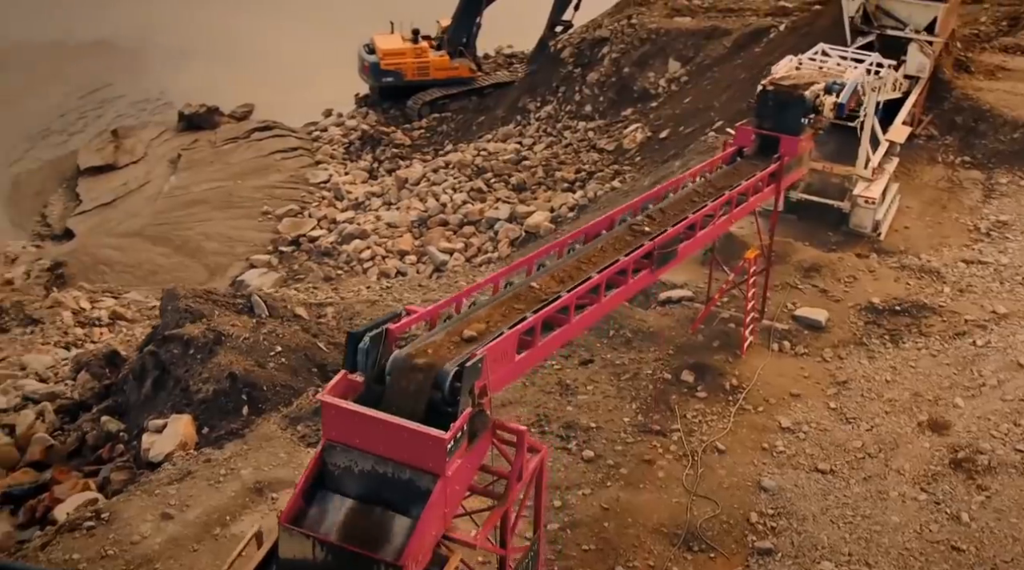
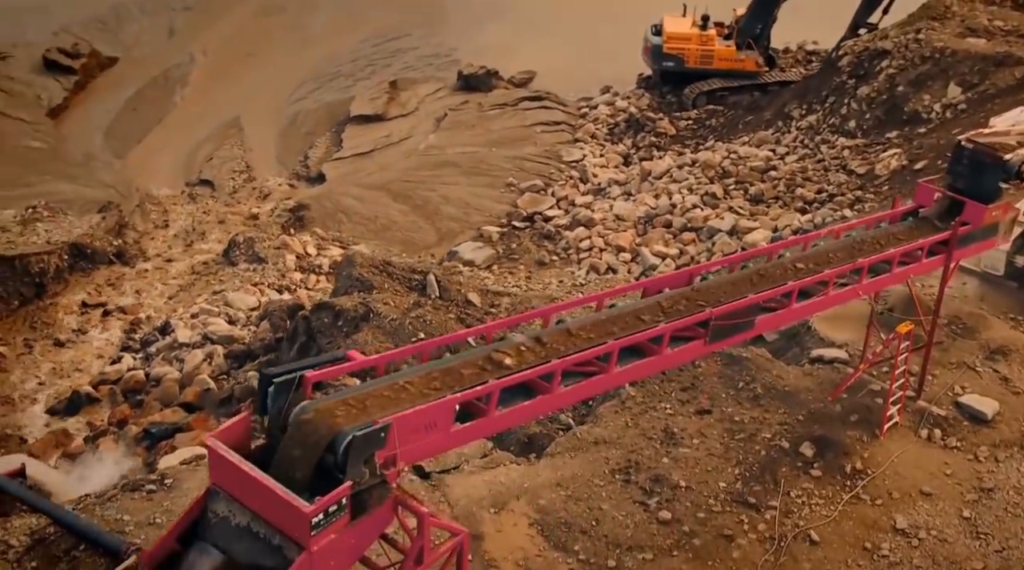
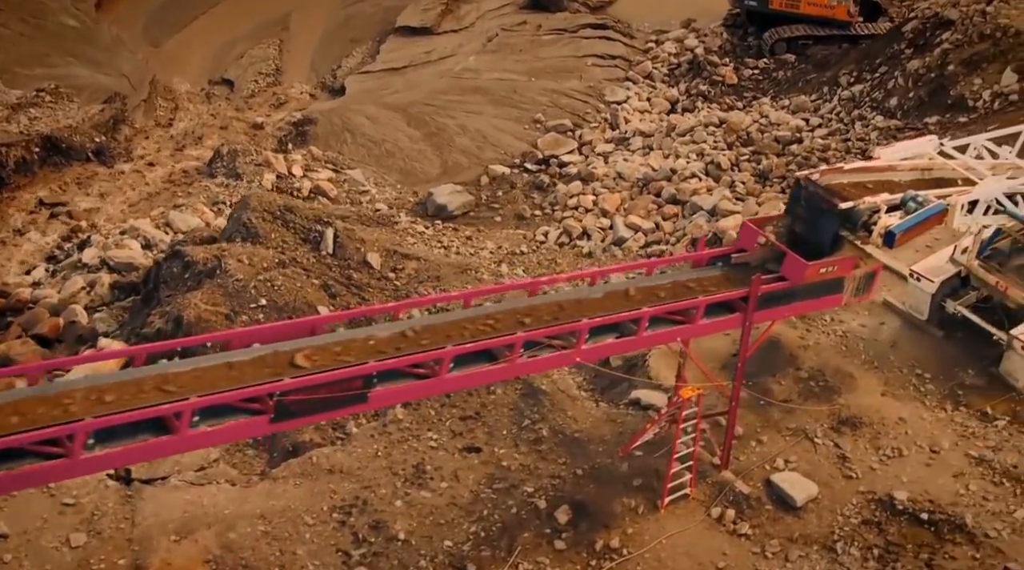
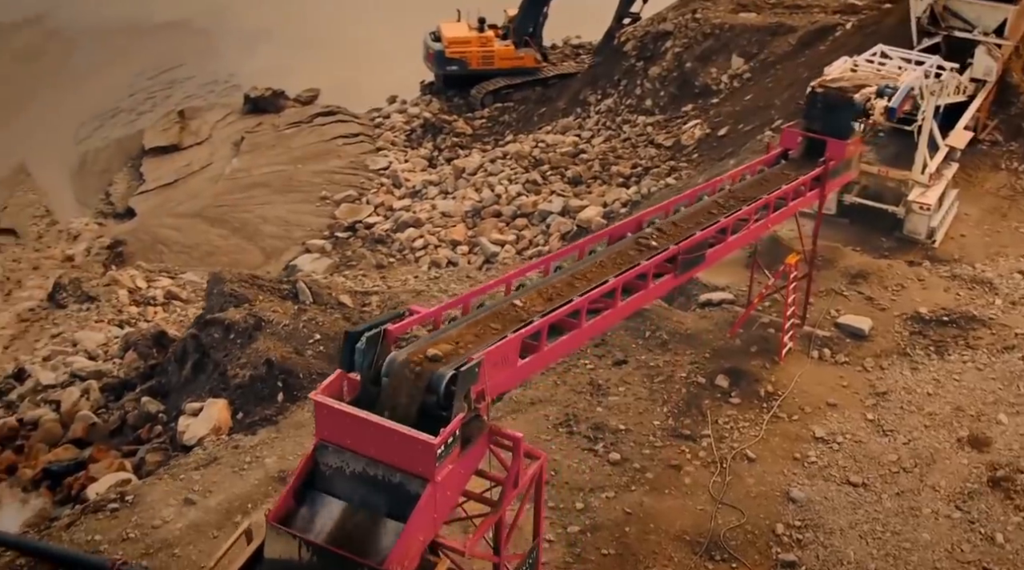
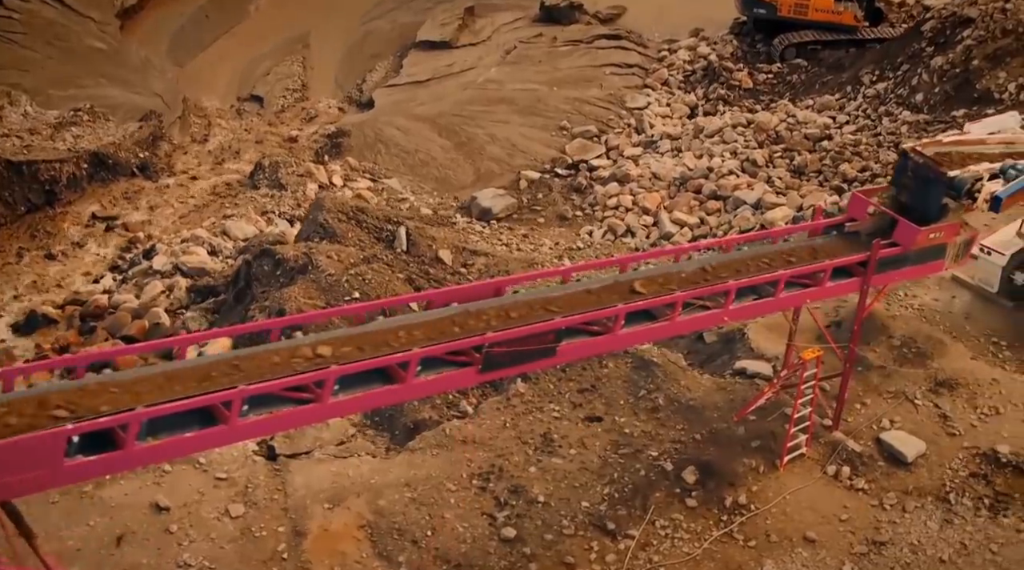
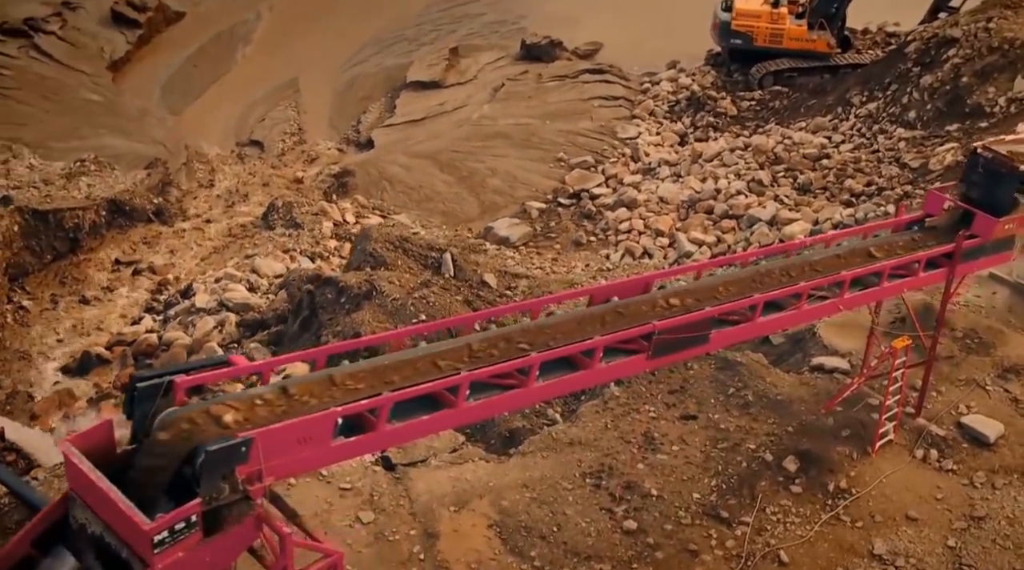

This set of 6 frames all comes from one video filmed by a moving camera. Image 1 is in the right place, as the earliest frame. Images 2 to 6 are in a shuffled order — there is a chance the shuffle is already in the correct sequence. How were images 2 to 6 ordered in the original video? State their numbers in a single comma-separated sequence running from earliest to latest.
4, 2, 6, 5, 3
